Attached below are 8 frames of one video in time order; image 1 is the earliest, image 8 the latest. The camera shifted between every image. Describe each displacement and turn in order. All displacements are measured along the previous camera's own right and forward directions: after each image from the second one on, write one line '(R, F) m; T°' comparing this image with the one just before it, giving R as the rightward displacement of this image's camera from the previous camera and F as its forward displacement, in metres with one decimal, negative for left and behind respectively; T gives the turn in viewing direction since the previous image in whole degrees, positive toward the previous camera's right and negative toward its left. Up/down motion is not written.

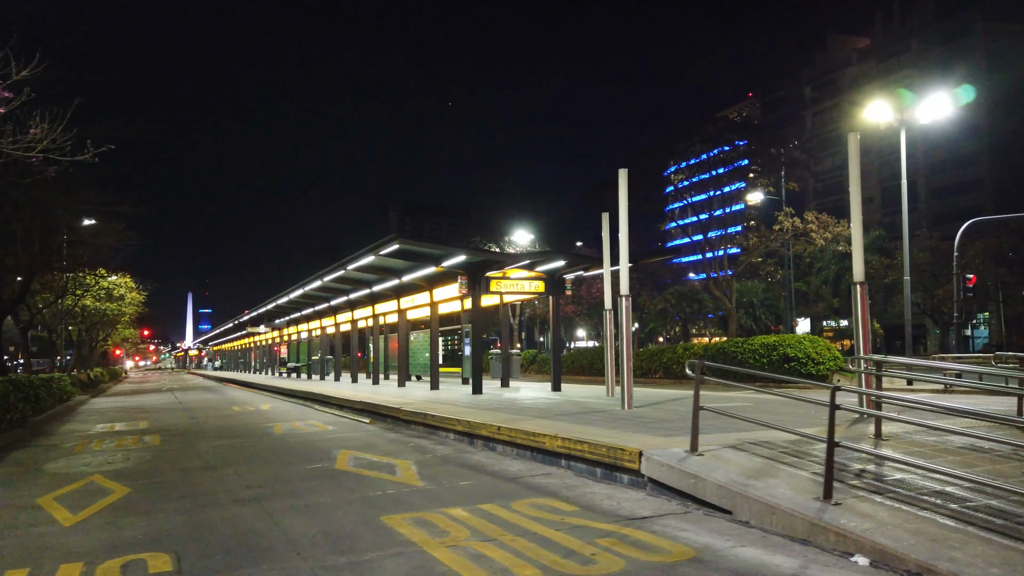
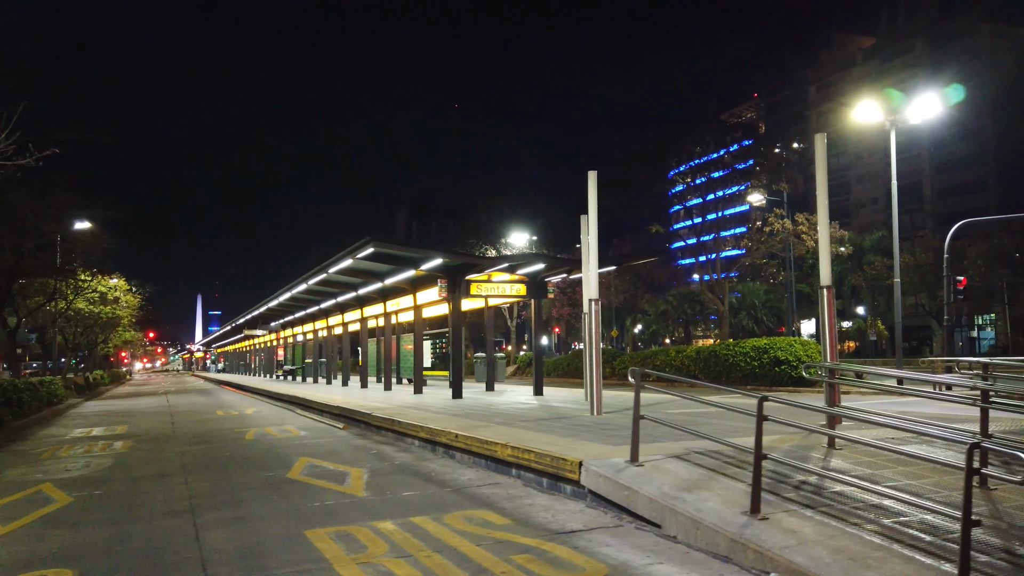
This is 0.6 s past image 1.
(+0.6, +0.2) m; -1°
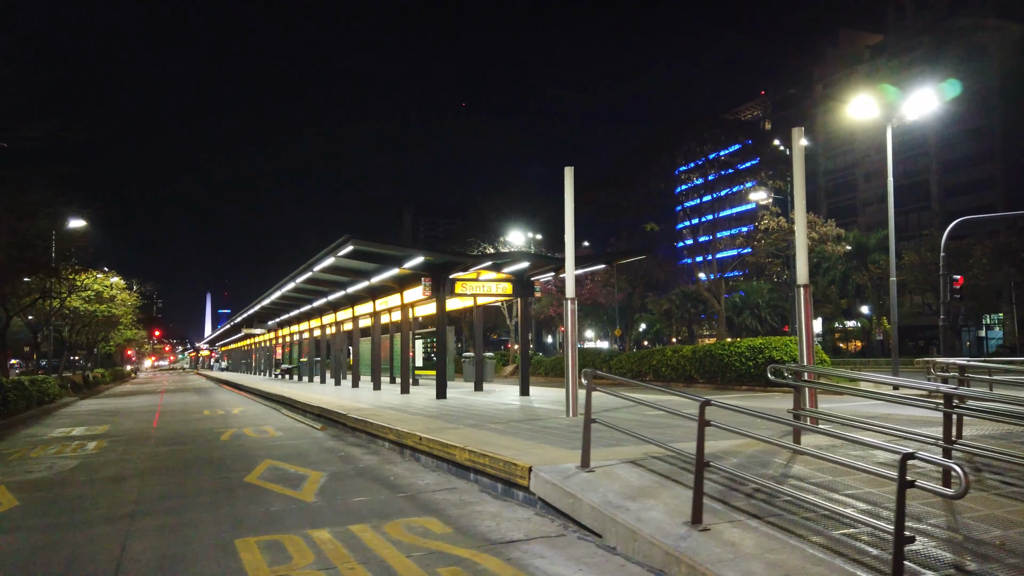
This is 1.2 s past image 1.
(+0.5, +0.3) m; -1°
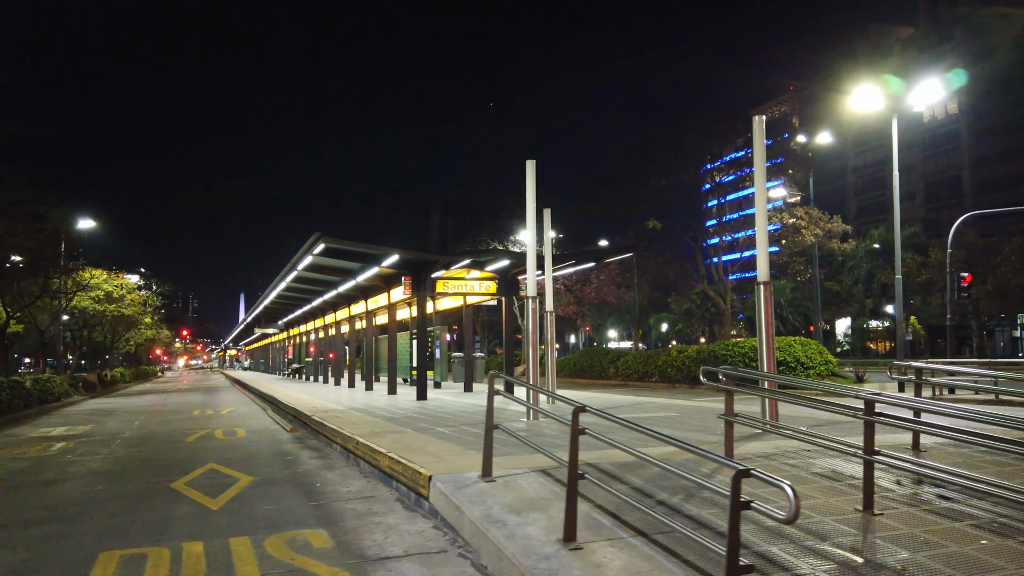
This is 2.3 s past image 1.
(+1.0, +0.4) m; -2°
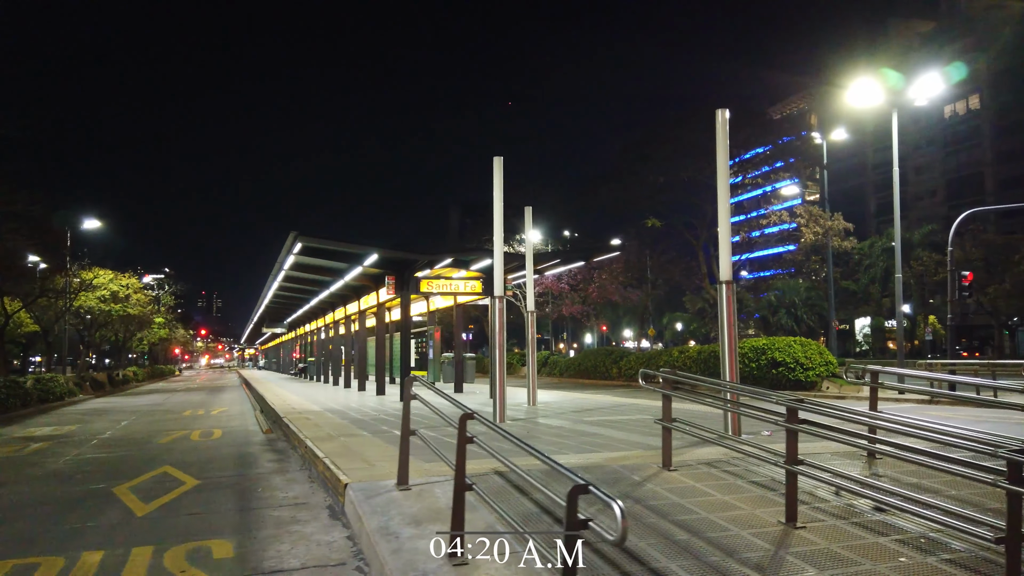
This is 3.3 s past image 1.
(+0.8, +0.2) m; -1°
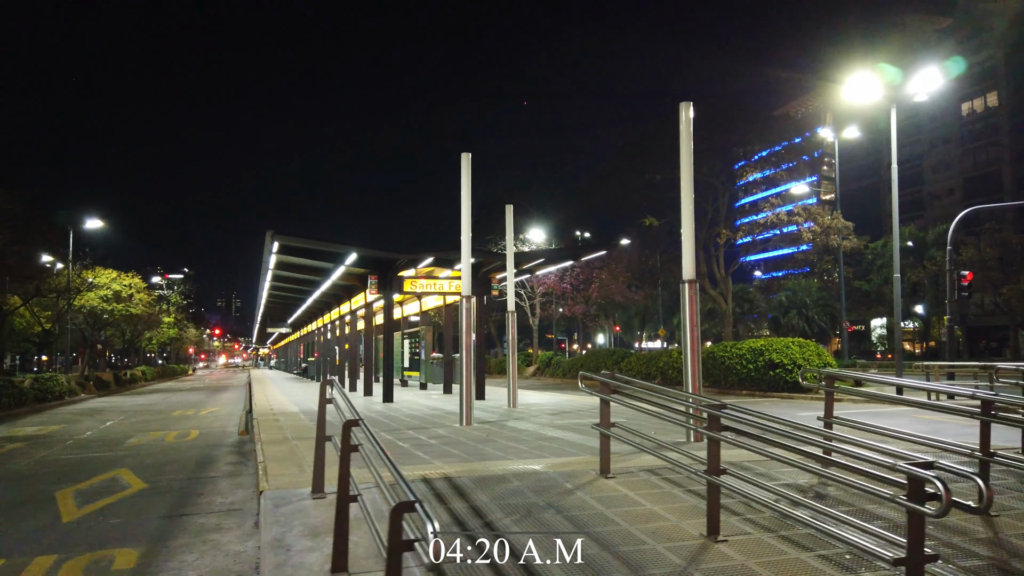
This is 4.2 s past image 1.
(+0.7, +0.3) m; -1°
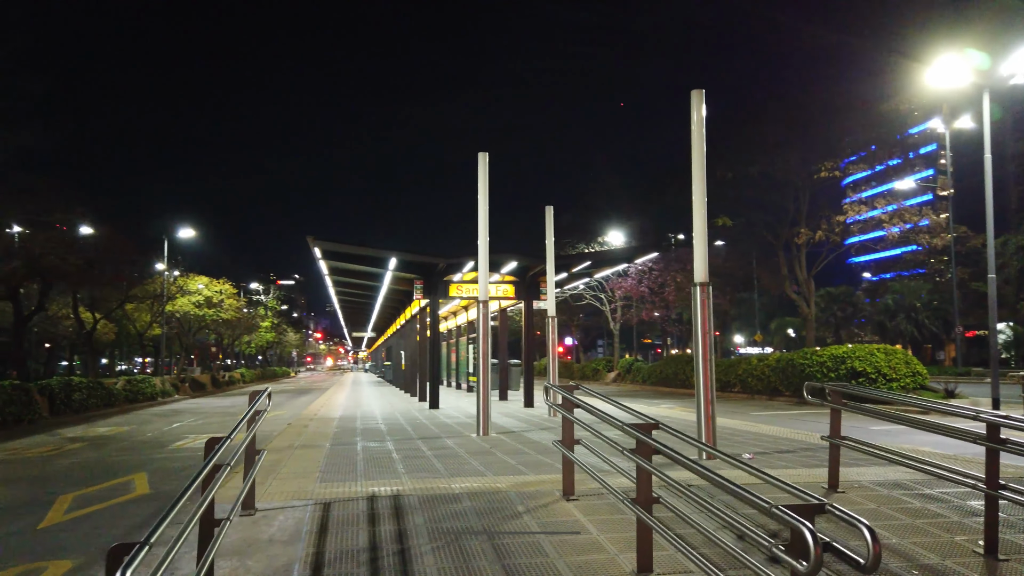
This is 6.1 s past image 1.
(+1.1, +0.5) m; -7°
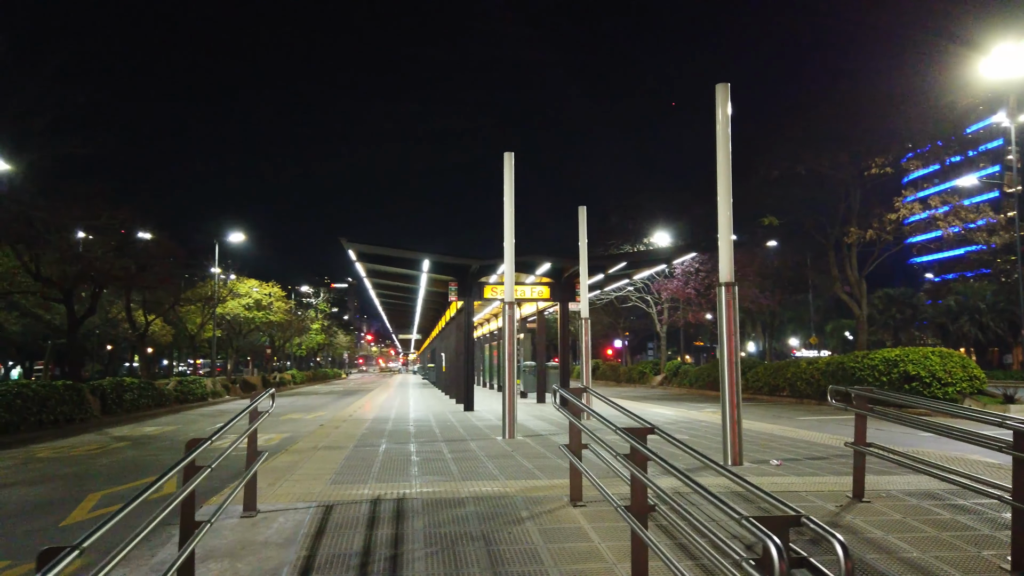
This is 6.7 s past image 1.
(+0.3, +0.1) m; -4°
